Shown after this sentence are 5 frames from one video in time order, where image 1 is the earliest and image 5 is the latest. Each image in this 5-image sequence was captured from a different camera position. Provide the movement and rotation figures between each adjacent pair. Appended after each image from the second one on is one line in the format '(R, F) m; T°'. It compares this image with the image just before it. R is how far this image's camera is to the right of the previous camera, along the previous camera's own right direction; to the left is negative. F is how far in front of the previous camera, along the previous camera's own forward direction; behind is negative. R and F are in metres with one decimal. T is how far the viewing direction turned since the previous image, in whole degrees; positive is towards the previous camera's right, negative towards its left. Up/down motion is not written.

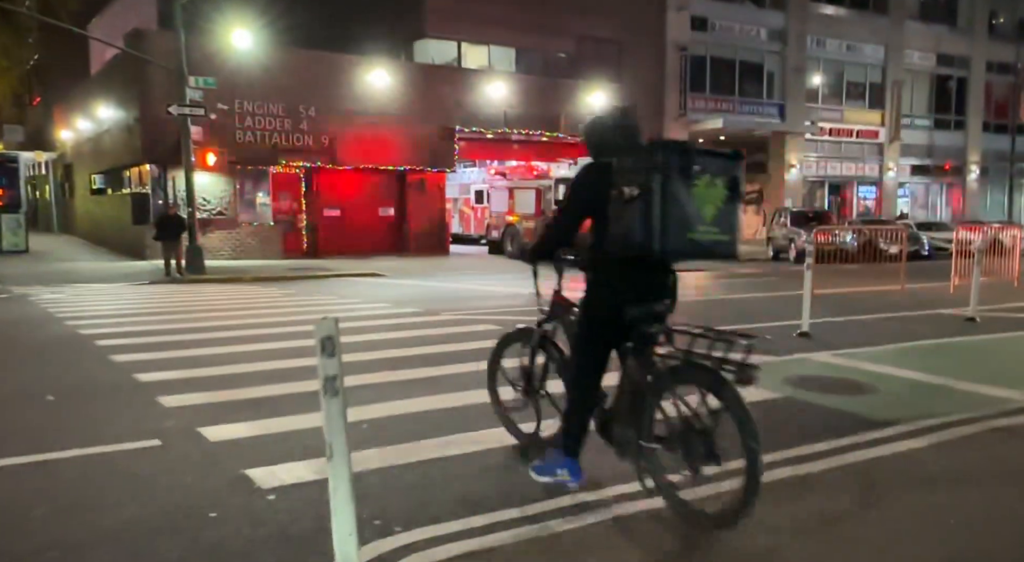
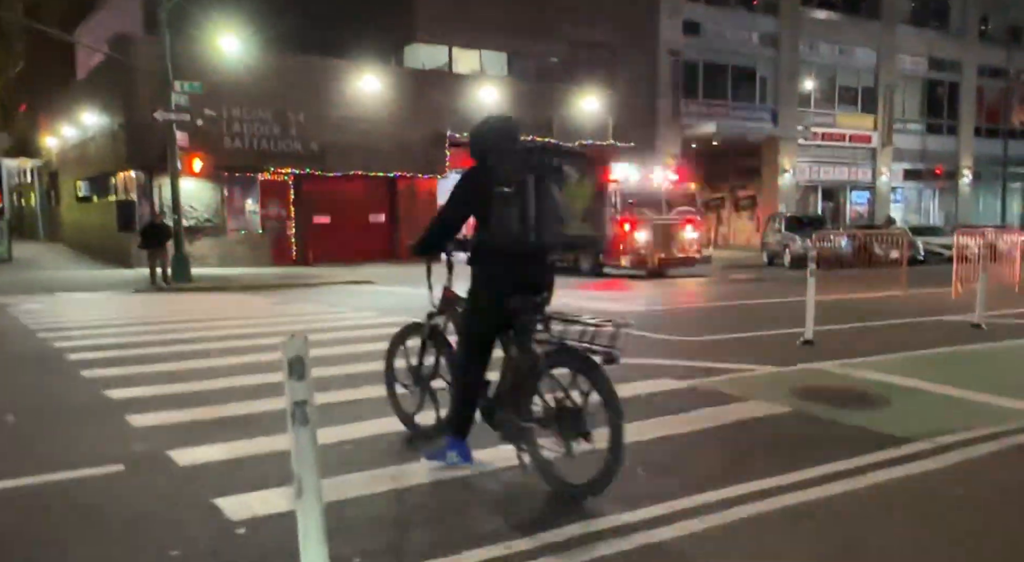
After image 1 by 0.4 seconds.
(0.0, +0.4) m; +1°
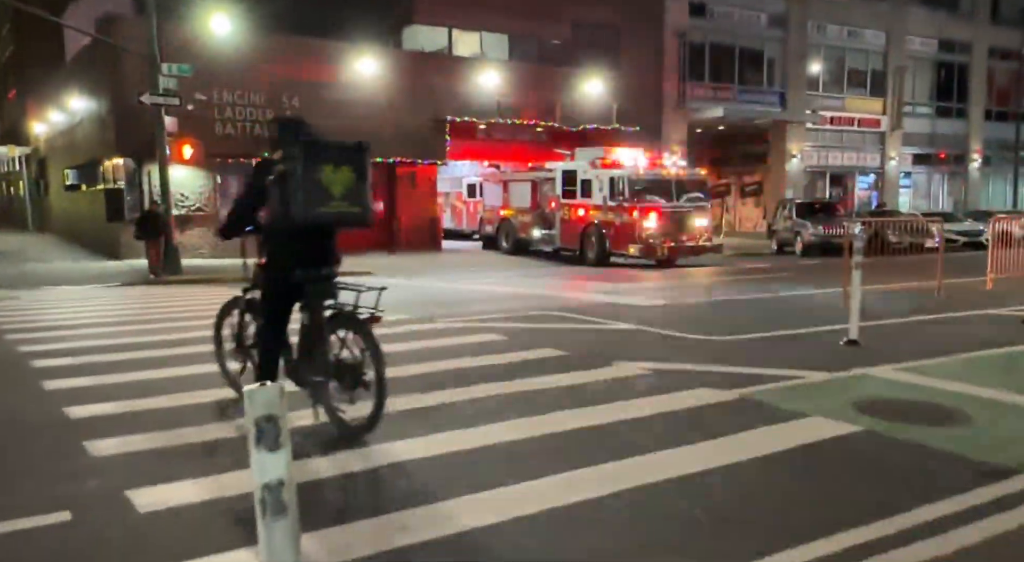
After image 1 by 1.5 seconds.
(-0.2, +0.9) m; 0°
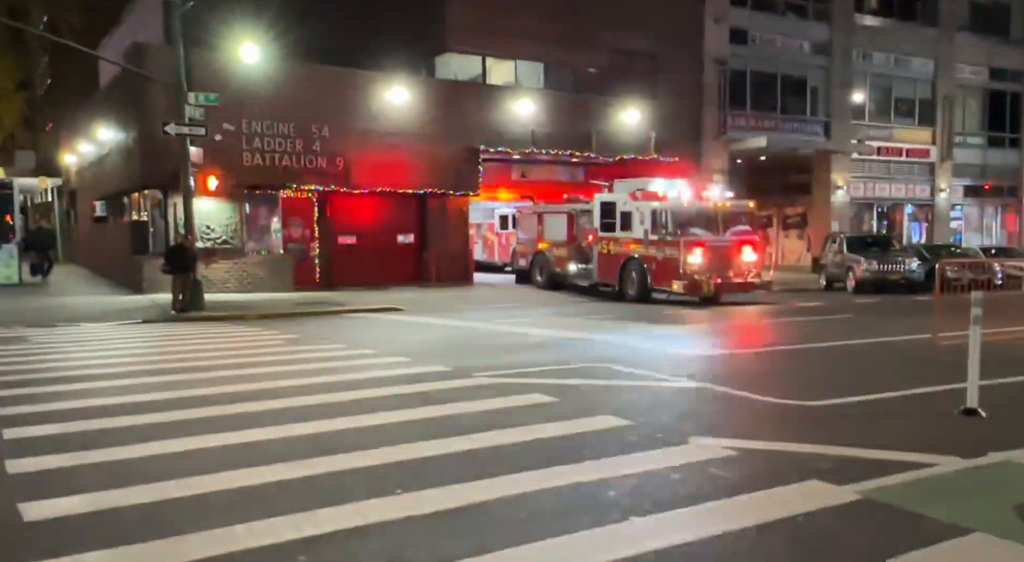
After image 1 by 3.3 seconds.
(-0.2, +1.2) m; -2°
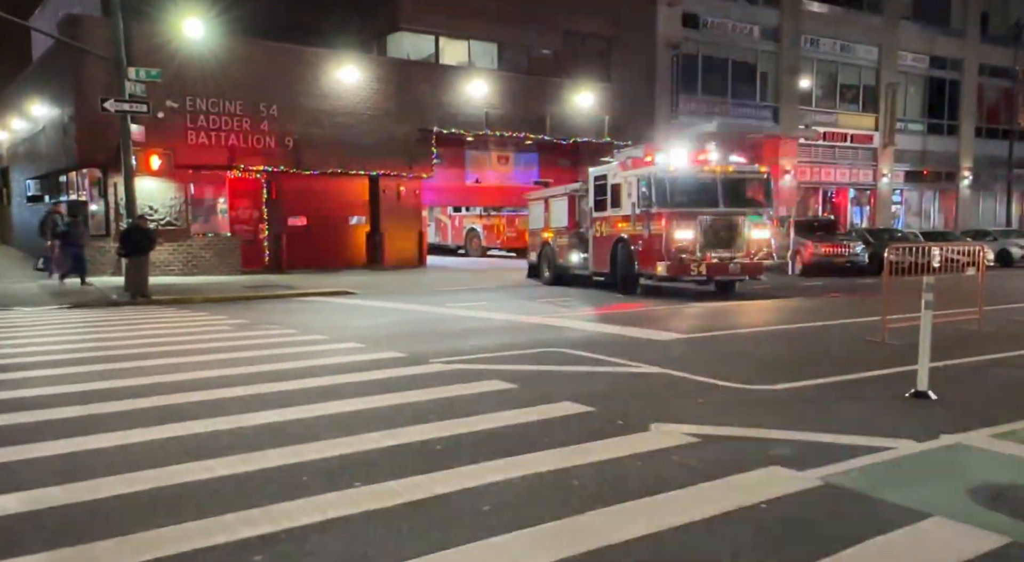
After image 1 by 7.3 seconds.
(-0.1, +0.1) m; +3°
